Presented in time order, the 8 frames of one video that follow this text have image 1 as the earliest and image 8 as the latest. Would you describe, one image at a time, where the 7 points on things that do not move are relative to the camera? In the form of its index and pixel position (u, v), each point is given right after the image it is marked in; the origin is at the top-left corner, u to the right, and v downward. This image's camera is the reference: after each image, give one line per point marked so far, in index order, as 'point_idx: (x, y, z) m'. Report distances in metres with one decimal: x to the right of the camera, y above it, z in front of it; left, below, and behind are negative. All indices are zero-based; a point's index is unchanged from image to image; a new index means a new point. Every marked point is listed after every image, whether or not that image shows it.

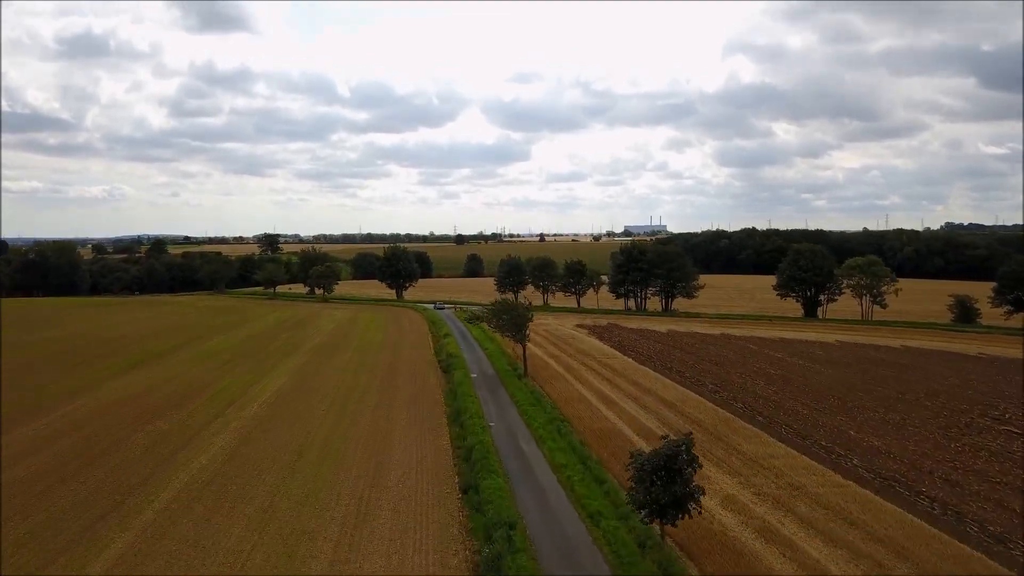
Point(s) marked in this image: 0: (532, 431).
0: (+0.7, -5.1, +19.5) m
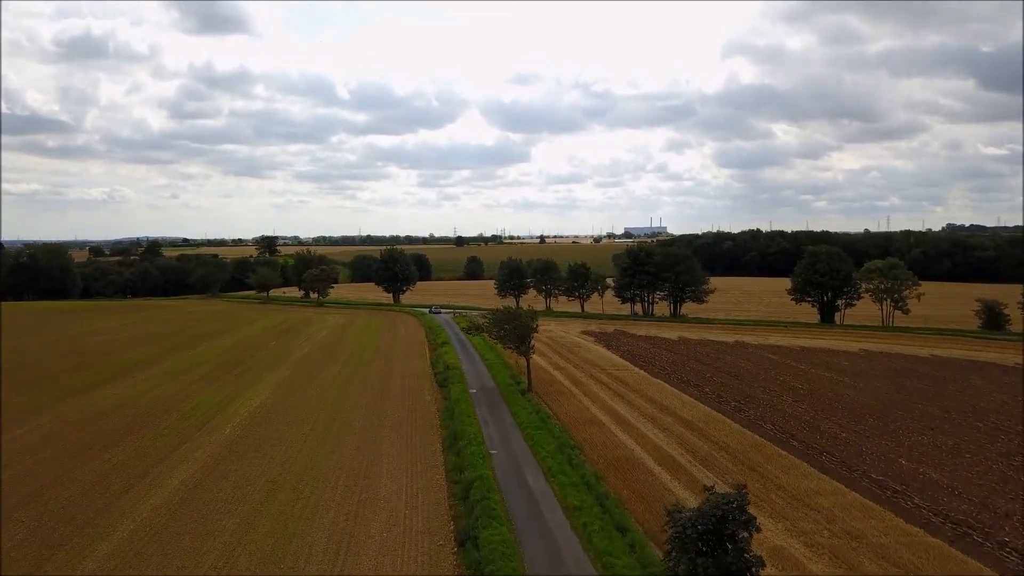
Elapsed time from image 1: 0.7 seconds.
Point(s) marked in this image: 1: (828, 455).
0: (+0.8, -5.3, +17.1) m
1: (+10.3, -5.5, +18.1) m
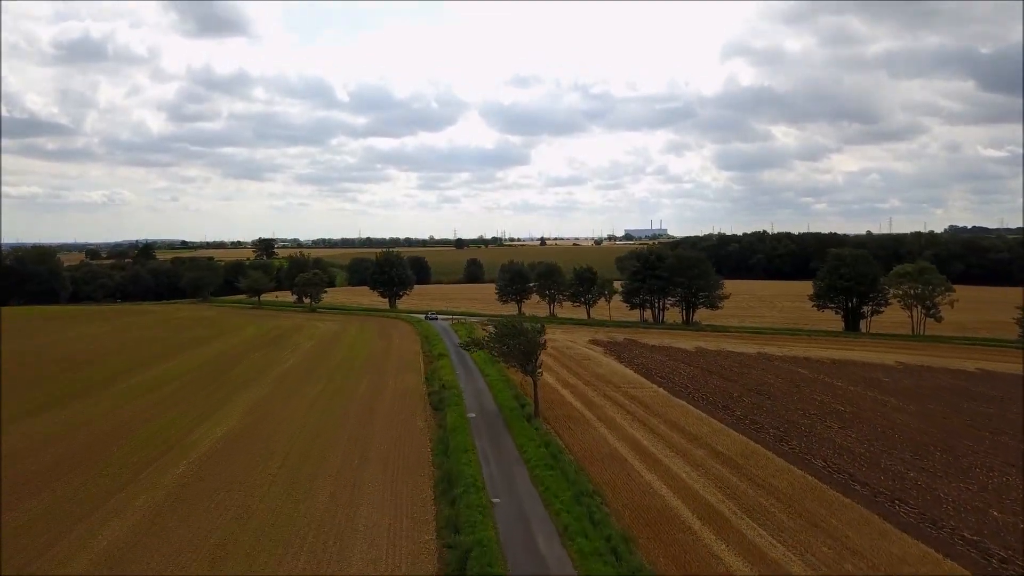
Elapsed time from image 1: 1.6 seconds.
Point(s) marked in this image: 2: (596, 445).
0: (+1.0, -5.7, +13.9) m
1: (+10.5, -5.8, +15.0) m
2: (+2.9, -5.4, +19.2) m
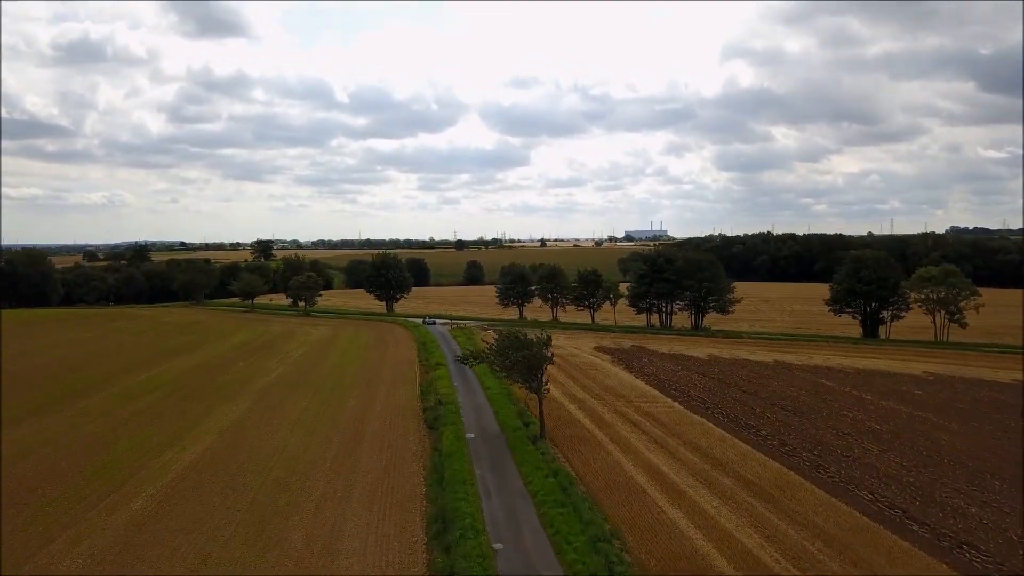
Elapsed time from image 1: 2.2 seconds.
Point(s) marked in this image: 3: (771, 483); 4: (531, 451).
0: (+1.1, -5.9, +11.8) m
1: (+10.6, -6.0, +12.8) m
2: (+3.0, -5.7, +17.1) m
3: (+7.7, -5.8, +16.4) m
4: (+0.6, -5.4, +18.3) m
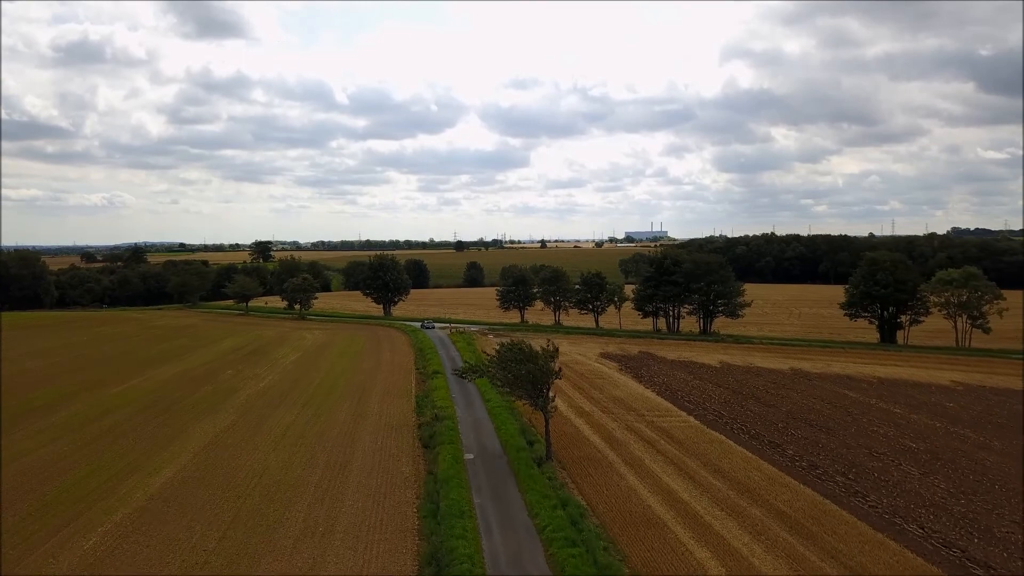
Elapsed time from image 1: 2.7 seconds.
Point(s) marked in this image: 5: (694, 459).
0: (+1.2, -6.1, +10.0) m
1: (+10.7, -6.2, +11.0) m
2: (+3.1, -5.9, +15.3) m
3: (+7.8, -6.0, +14.6) m
4: (+0.7, -5.6, +16.5) m
5: (+6.1, -5.6, +18.7) m
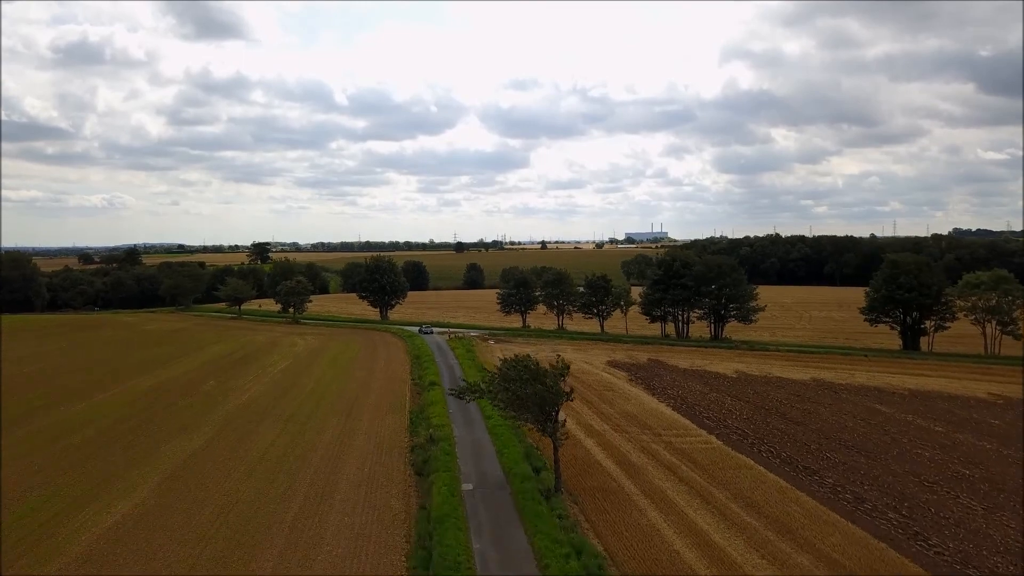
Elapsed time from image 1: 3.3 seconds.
0: (+1.3, -6.3, +7.8) m
1: (+10.8, -6.4, +8.9) m
2: (+3.3, -6.1, +13.2) m
3: (+7.9, -6.2, +12.5) m
4: (+0.8, -5.8, +14.3) m
5: (+6.2, -5.9, +16.5) m
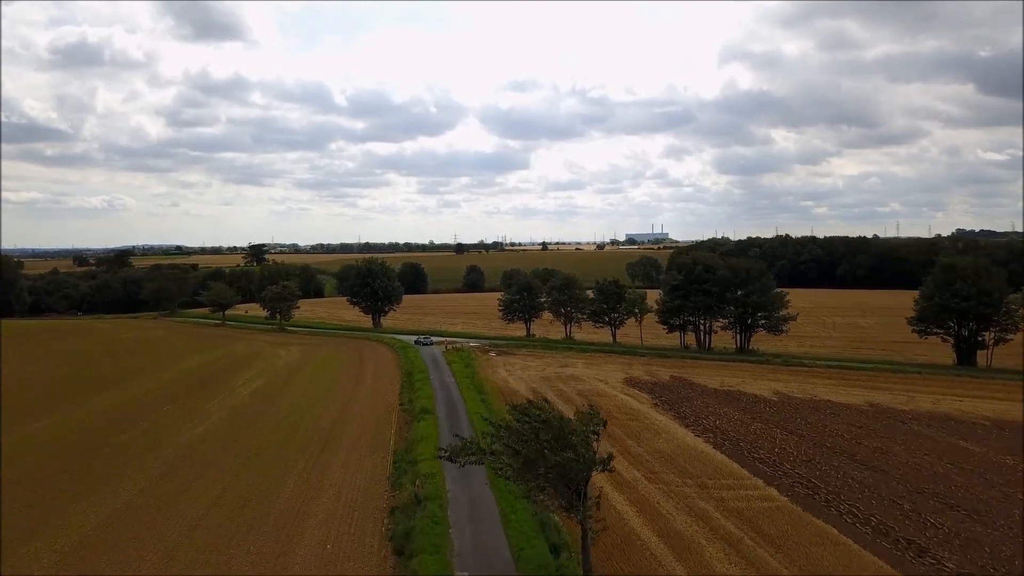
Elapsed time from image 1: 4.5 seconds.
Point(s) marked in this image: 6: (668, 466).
0: (+1.6, -6.7, +3.5) m
1: (+11.1, -6.8, +4.5) m
2: (+3.5, -6.5, +8.8) m
3: (+8.2, -6.6, +8.1) m
4: (+1.1, -6.2, +10.0) m
5: (+6.5, -6.3, +12.2) m
6: (+5.0, -5.9, +16.1) m
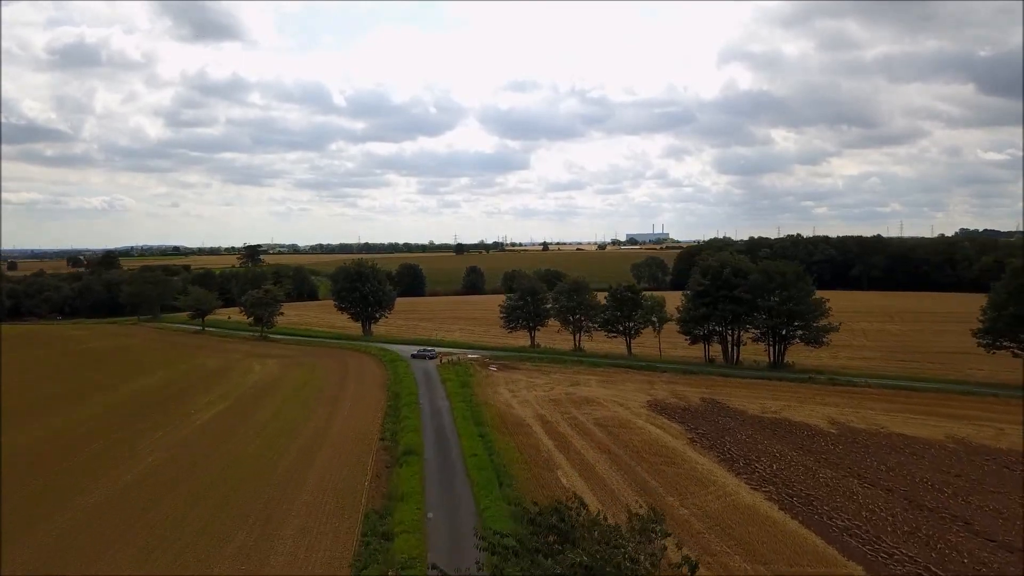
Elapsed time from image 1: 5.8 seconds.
0: (+1.8, -7.1, -1.2) m
1: (+11.3, -7.2, -0.1) m
2: (+3.7, -6.9, +4.1) m
3: (+8.4, -7.0, +3.4) m
4: (+1.3, -6.6, +5.3) m
5: (+6.7, -6.7, +7.5) m
6: (+5.2, -6.3, +11.4) m
